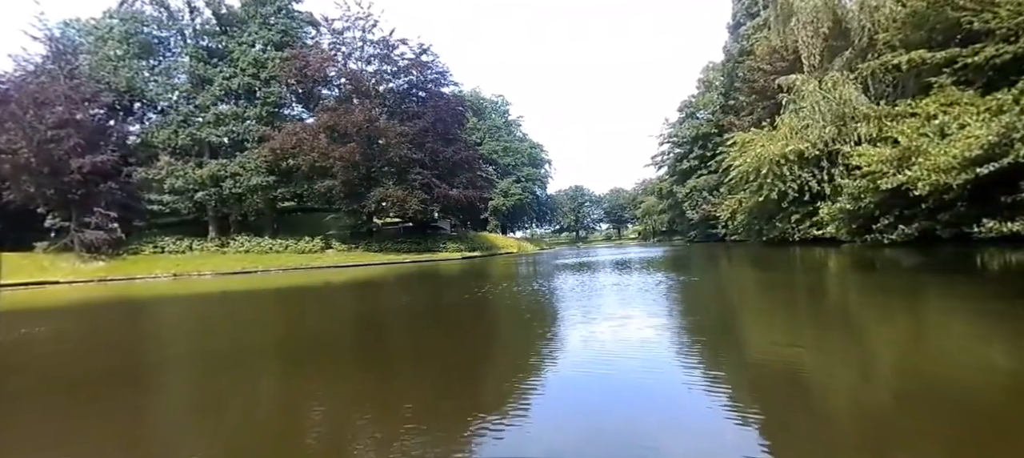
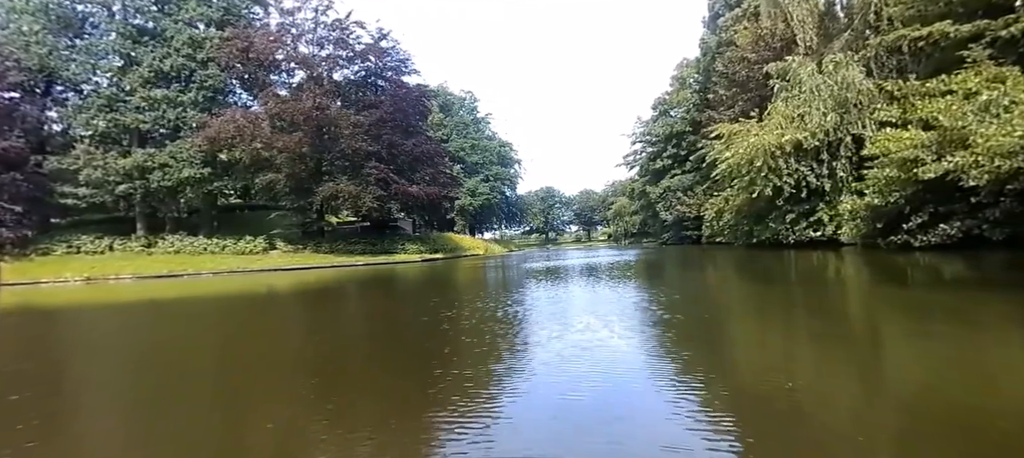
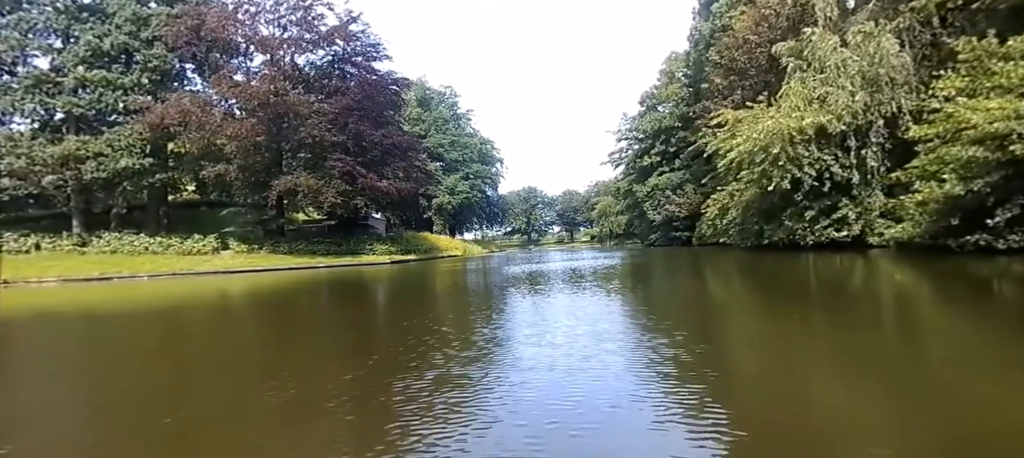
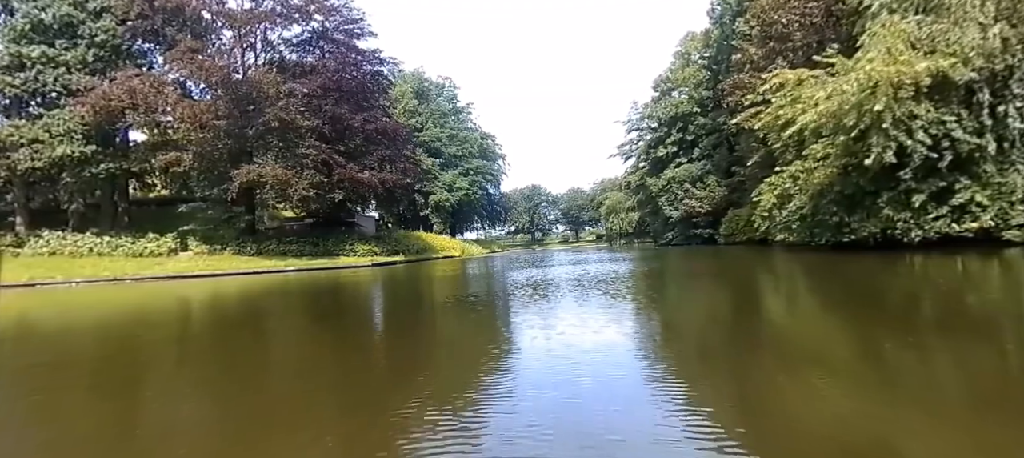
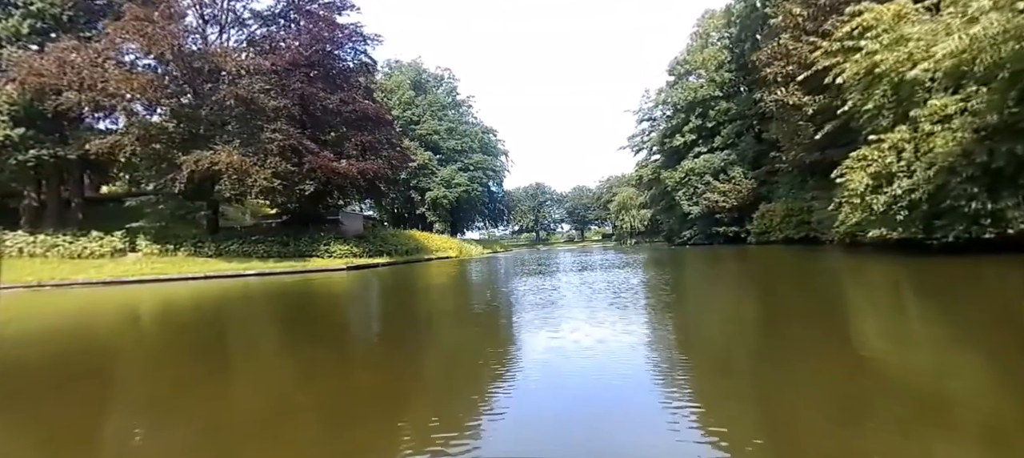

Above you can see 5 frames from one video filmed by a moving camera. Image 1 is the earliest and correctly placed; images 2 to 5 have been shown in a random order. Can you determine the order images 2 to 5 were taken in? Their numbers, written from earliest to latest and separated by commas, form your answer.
2, 3, 4, 5
